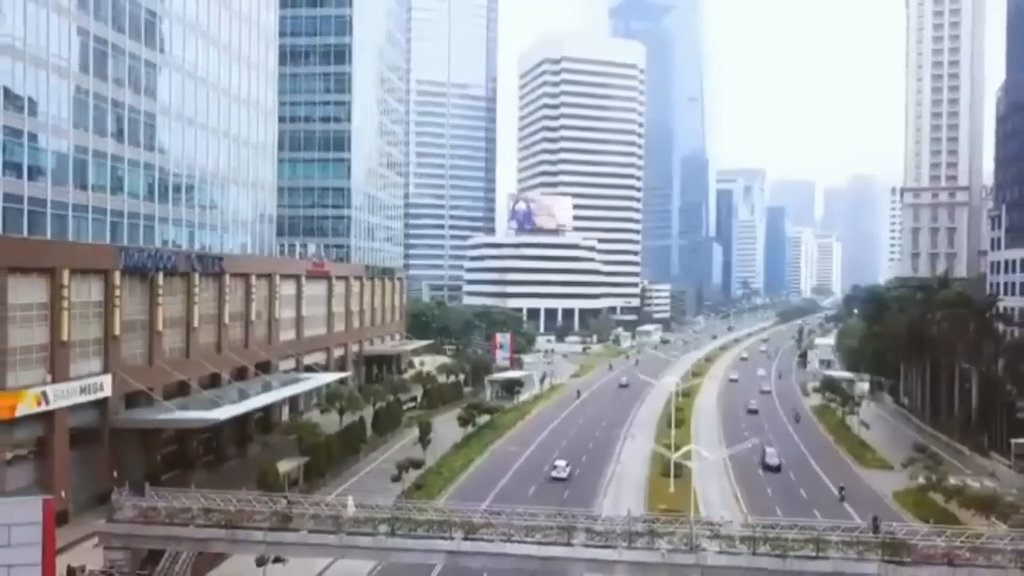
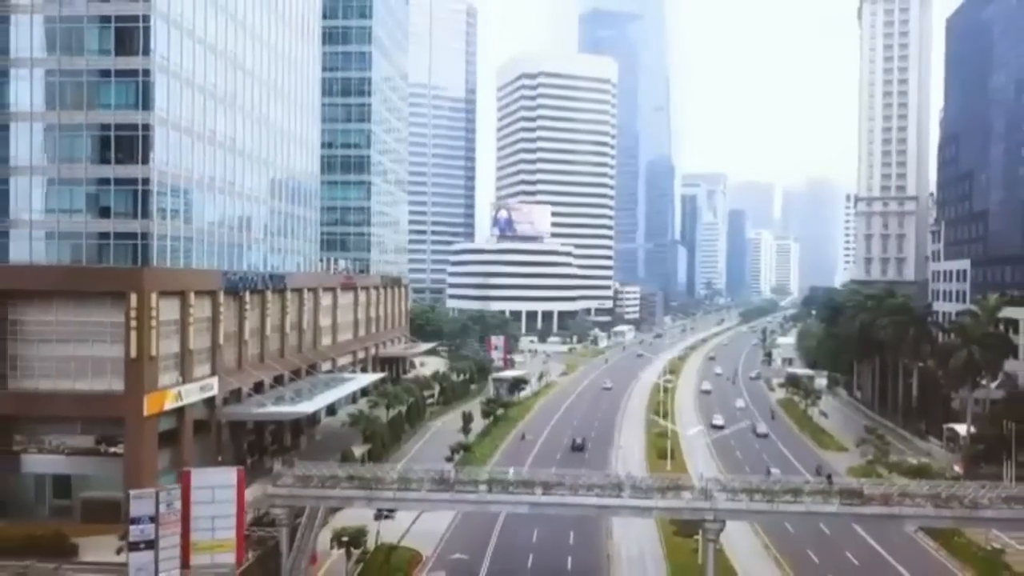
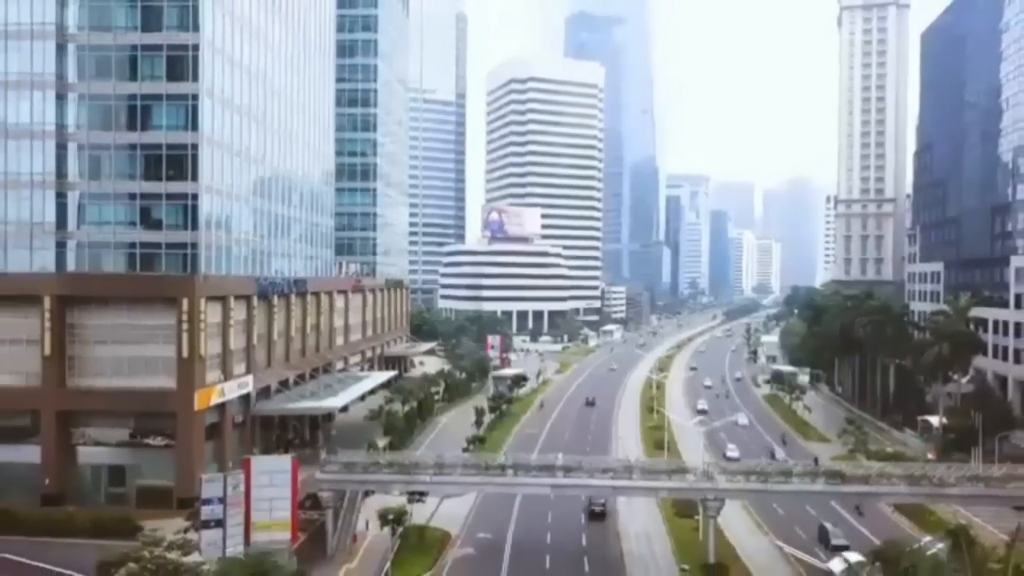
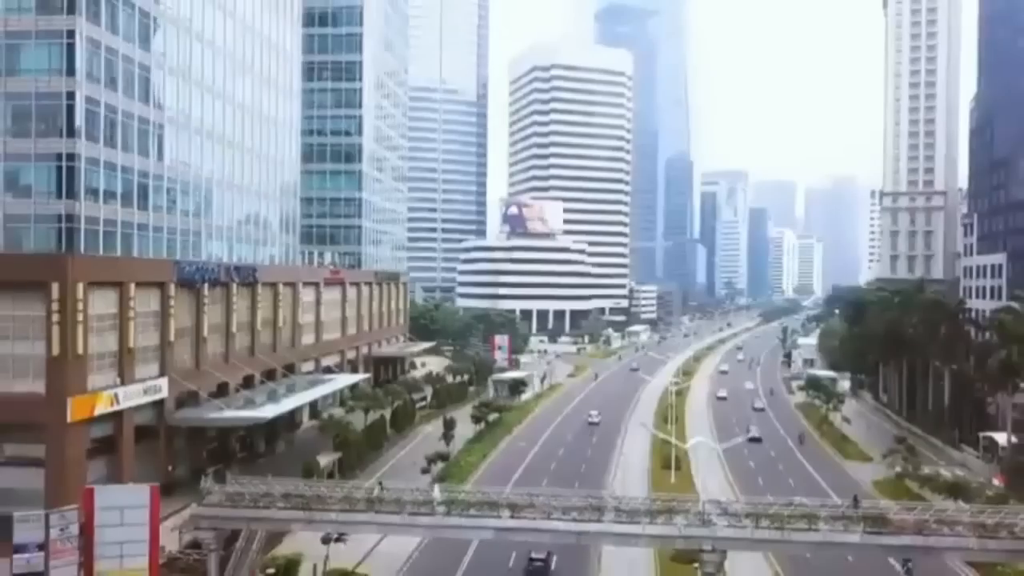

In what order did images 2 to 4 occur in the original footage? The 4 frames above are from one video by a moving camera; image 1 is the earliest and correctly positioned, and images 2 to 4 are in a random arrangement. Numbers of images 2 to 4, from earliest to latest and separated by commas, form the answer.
4, 2, 3
